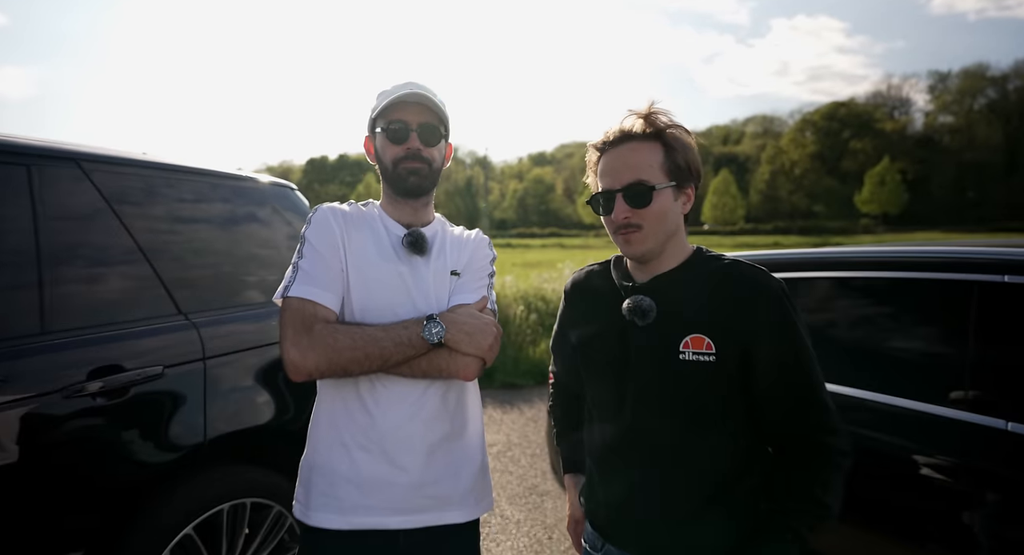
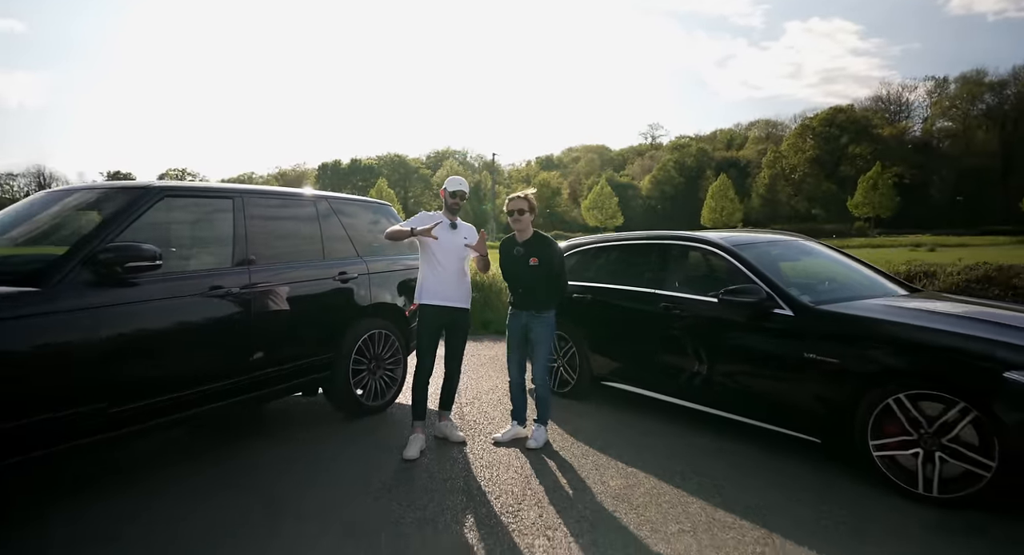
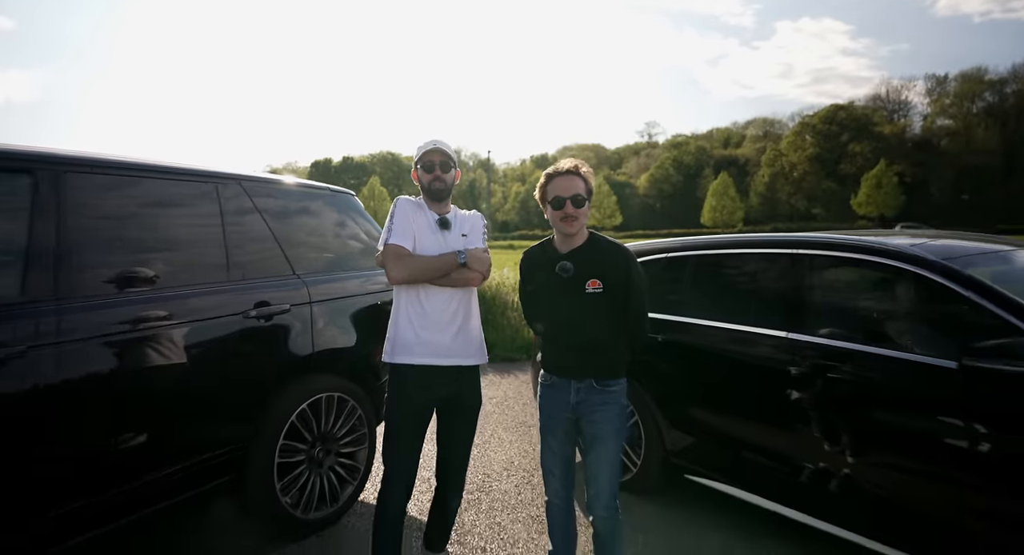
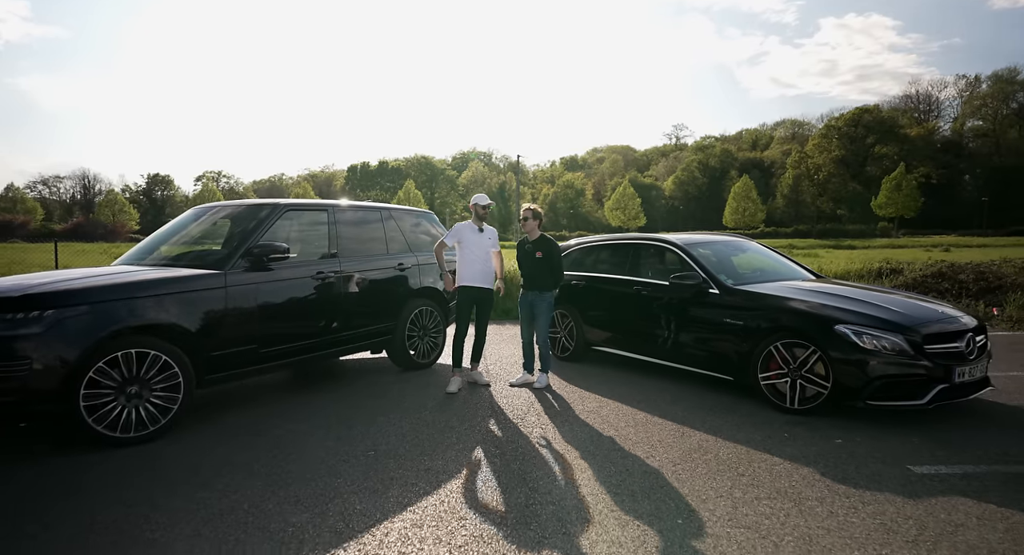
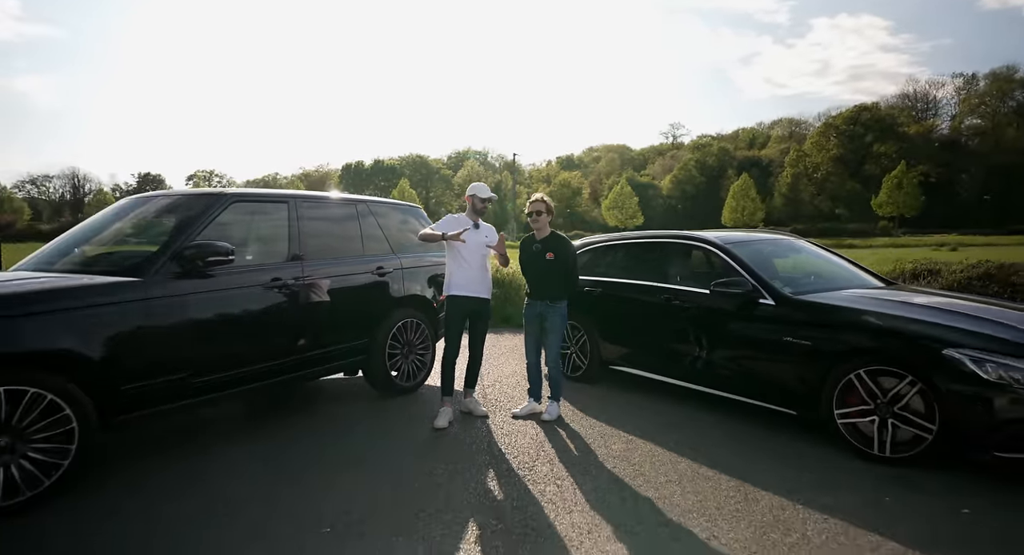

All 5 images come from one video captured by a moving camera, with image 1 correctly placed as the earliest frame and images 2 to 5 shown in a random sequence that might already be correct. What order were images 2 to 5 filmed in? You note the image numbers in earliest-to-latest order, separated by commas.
3, 2, 5, 4
